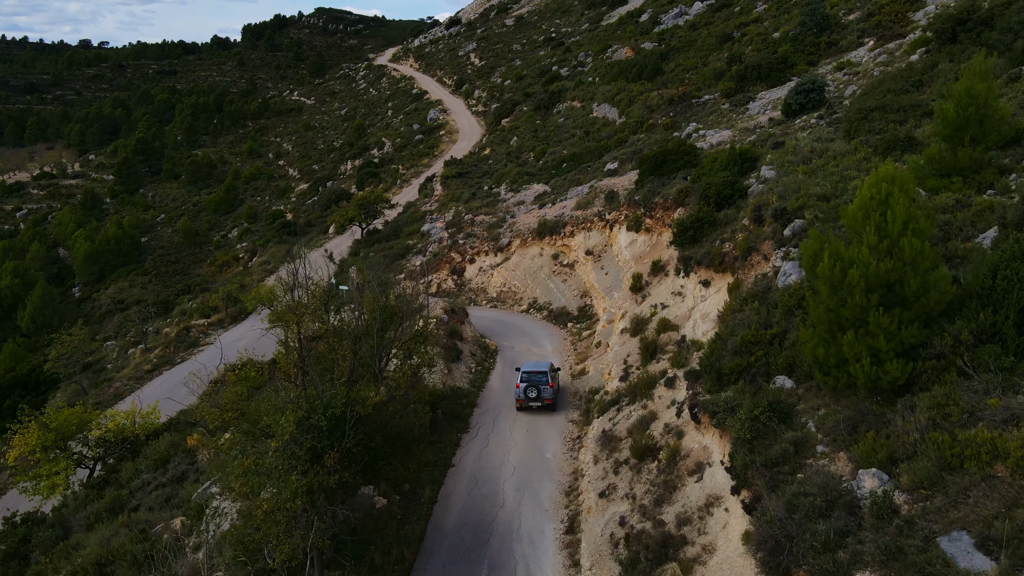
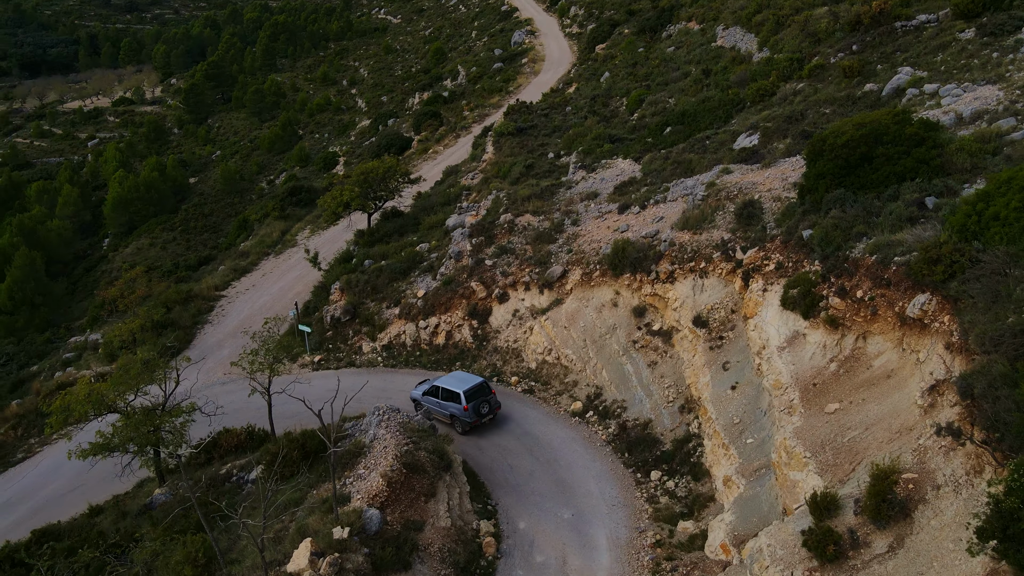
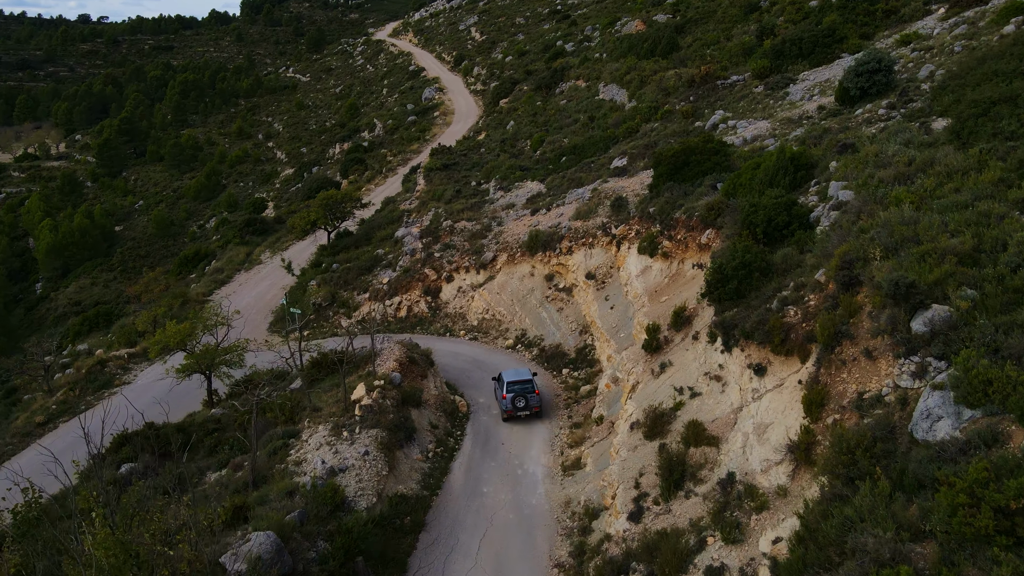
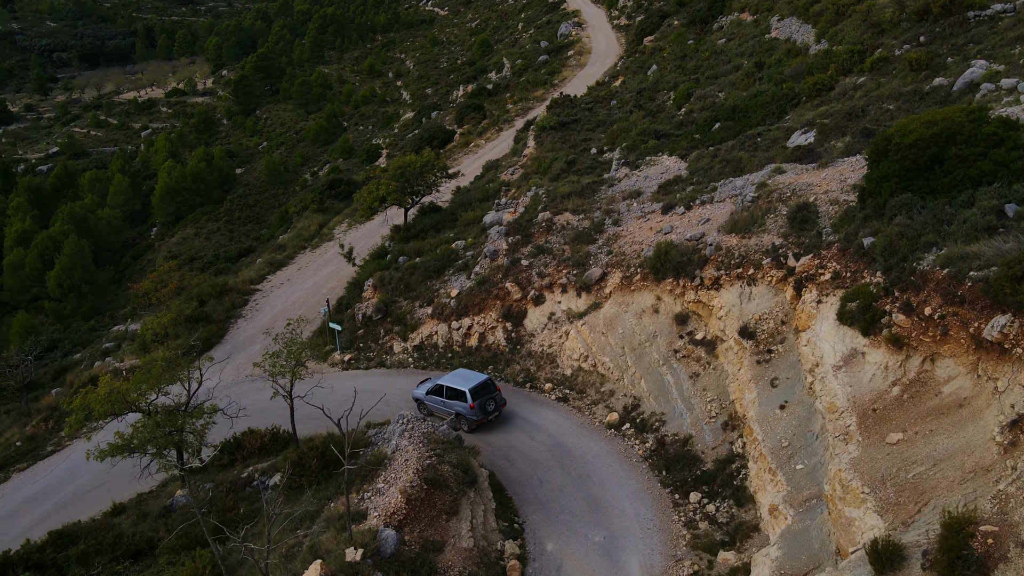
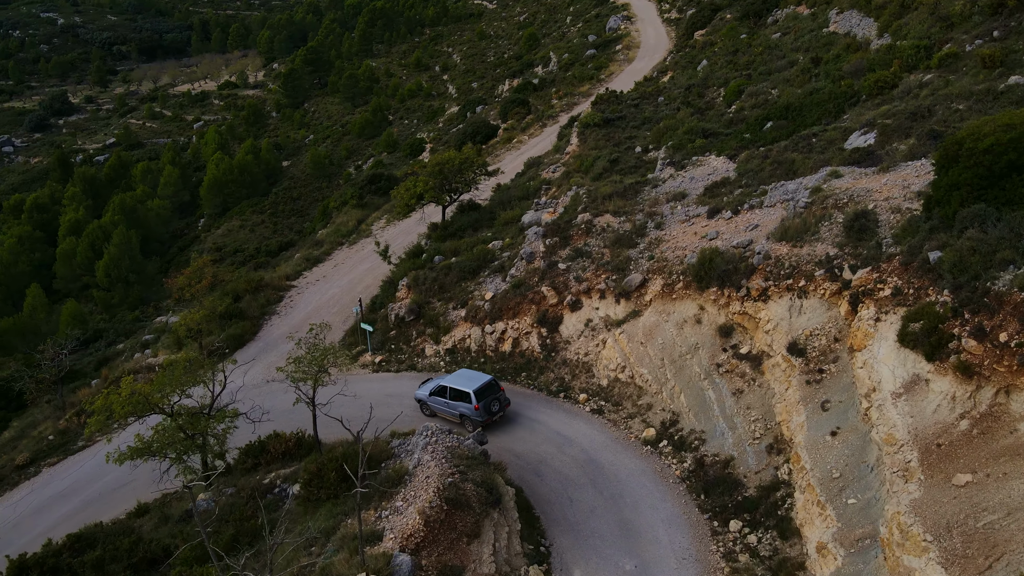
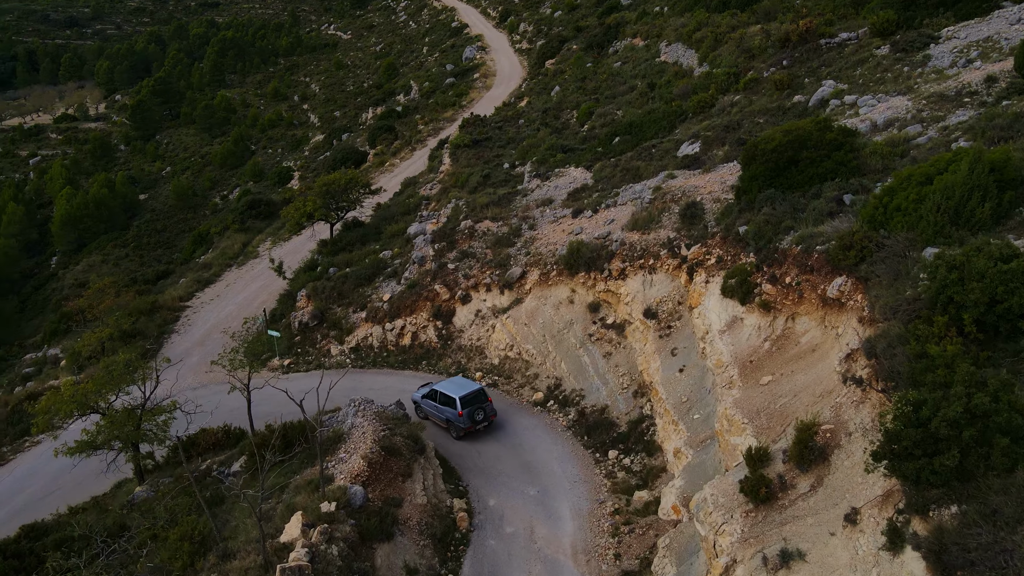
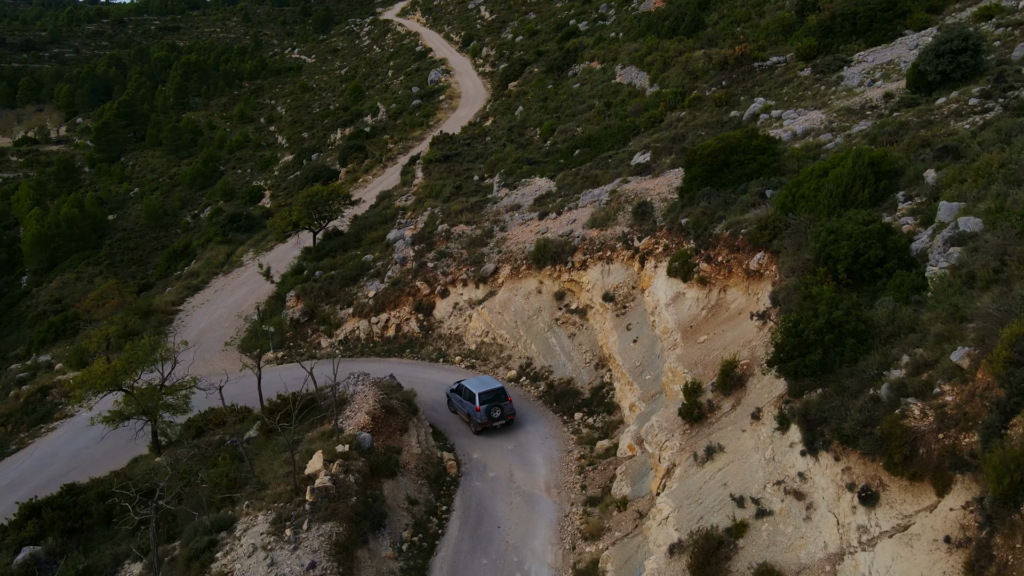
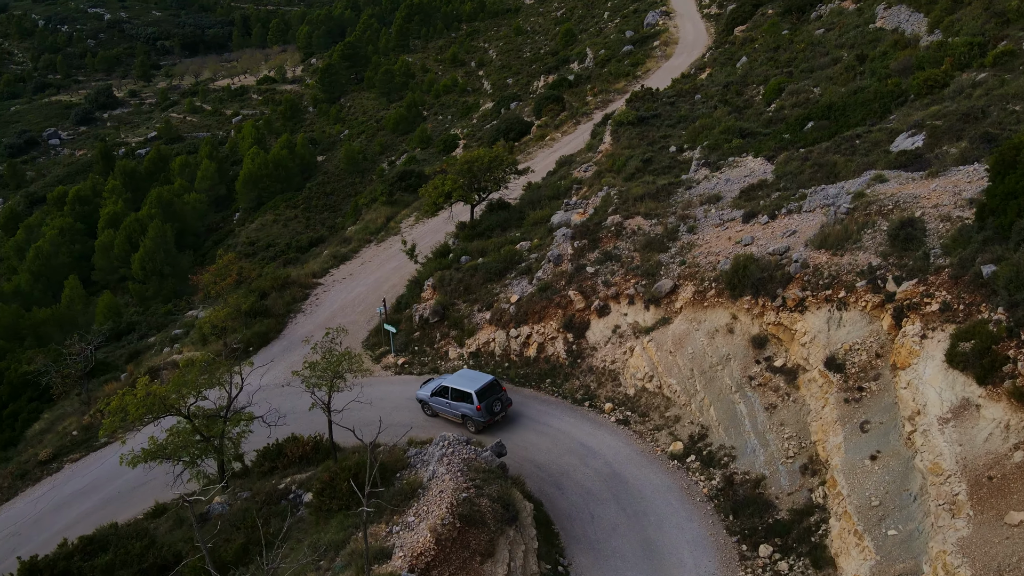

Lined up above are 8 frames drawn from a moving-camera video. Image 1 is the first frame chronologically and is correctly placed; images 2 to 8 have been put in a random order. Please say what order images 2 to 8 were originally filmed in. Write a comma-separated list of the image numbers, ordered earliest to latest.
3, 7, 6, 2, 4, 5, 8
